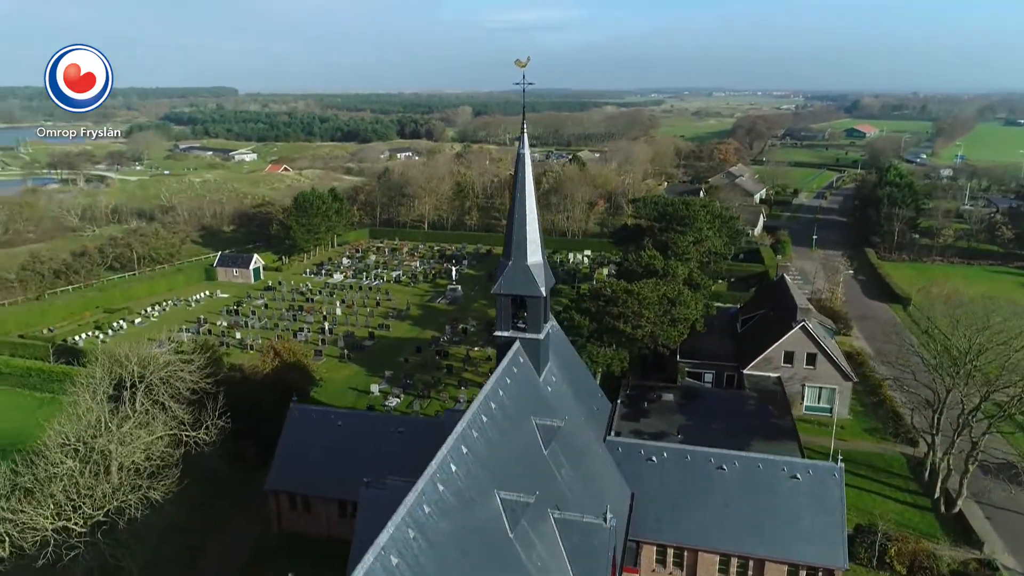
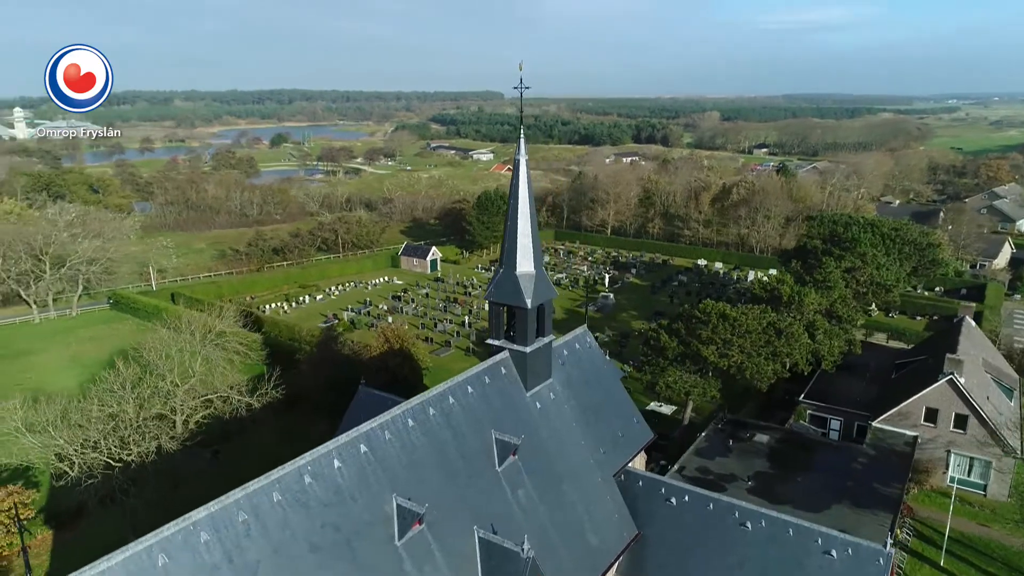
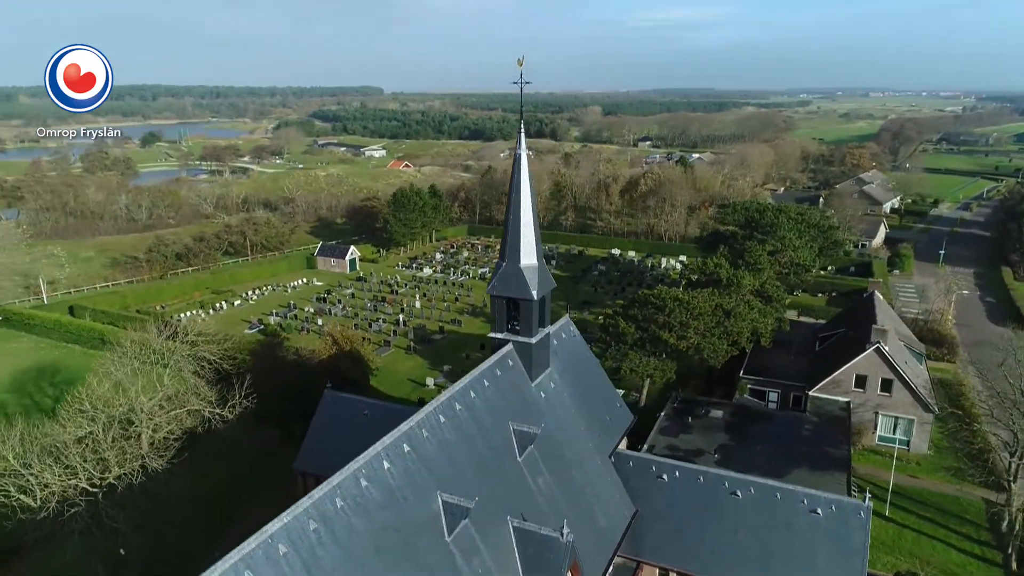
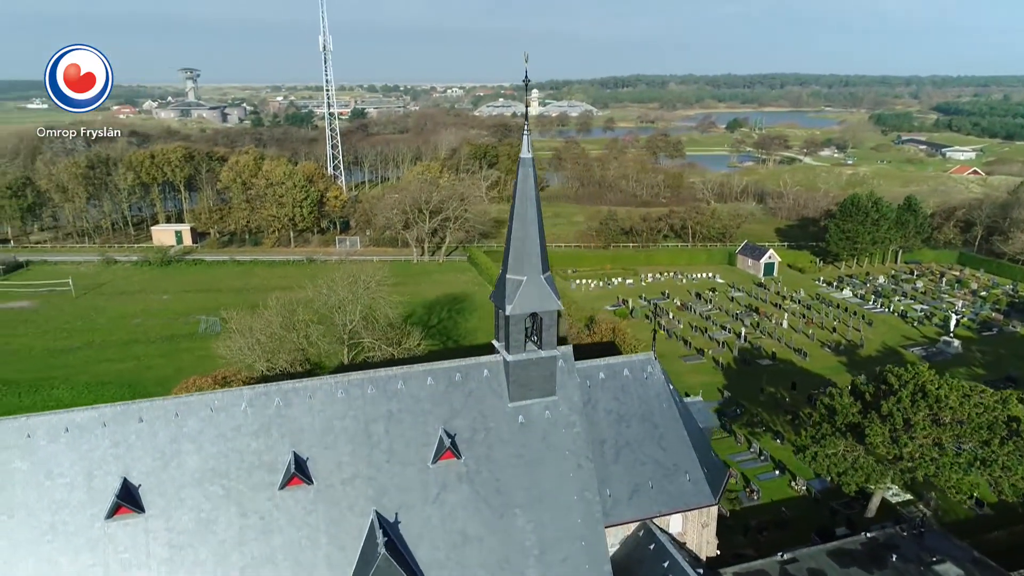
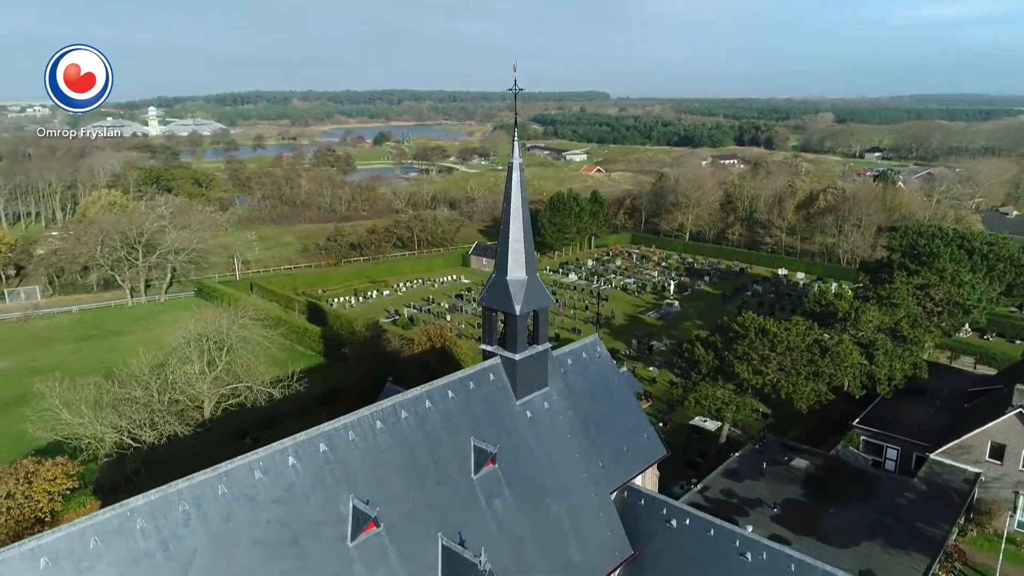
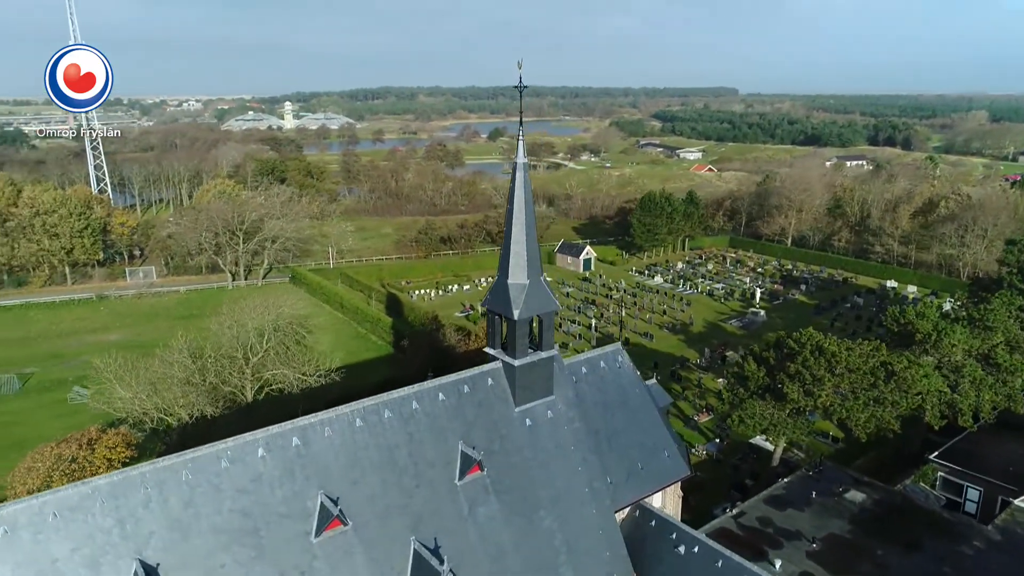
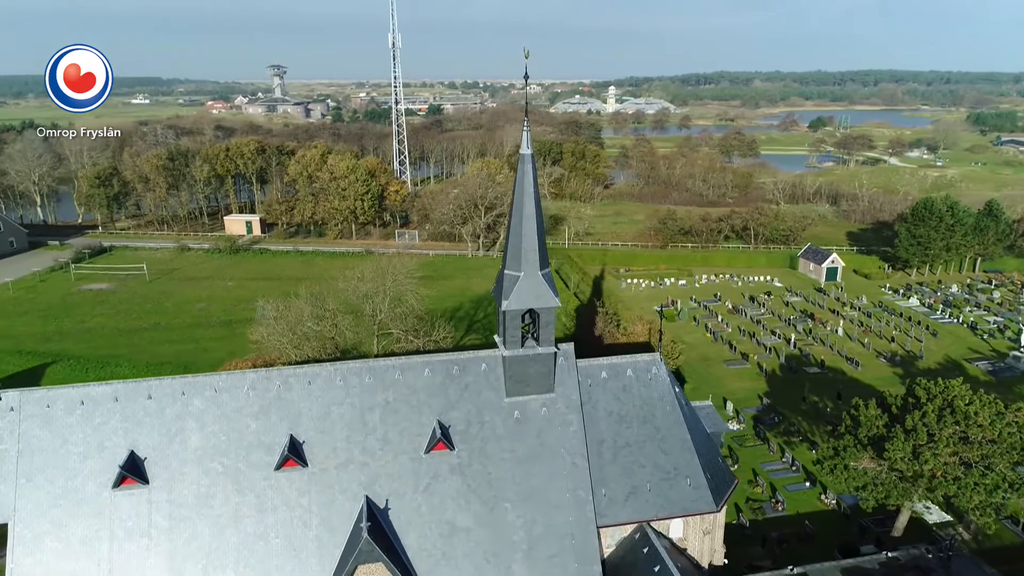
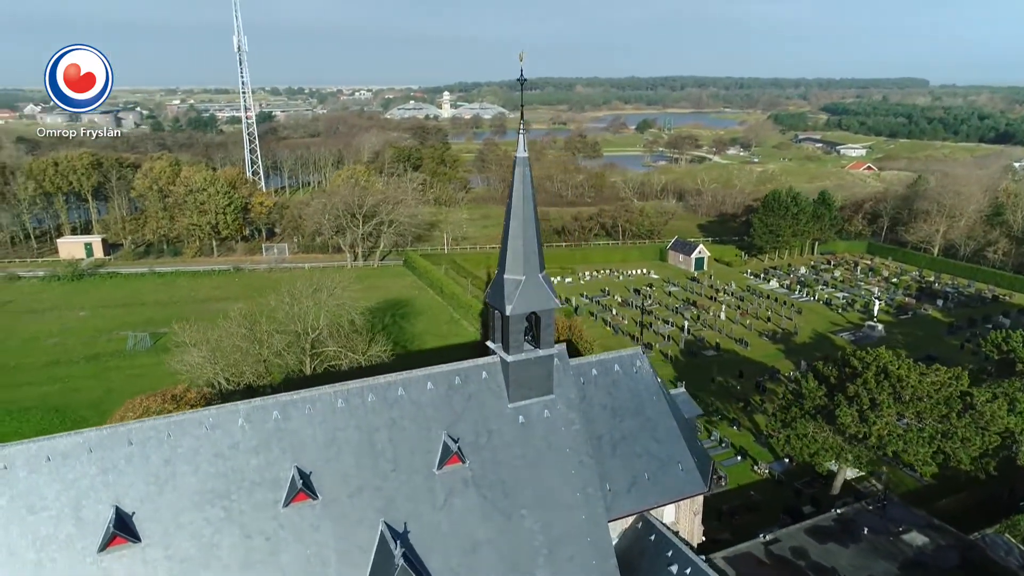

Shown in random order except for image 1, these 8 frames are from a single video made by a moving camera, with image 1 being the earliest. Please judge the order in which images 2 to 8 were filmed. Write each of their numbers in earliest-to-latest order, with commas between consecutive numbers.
3, 2, 5, 6, 8, 4, 7
